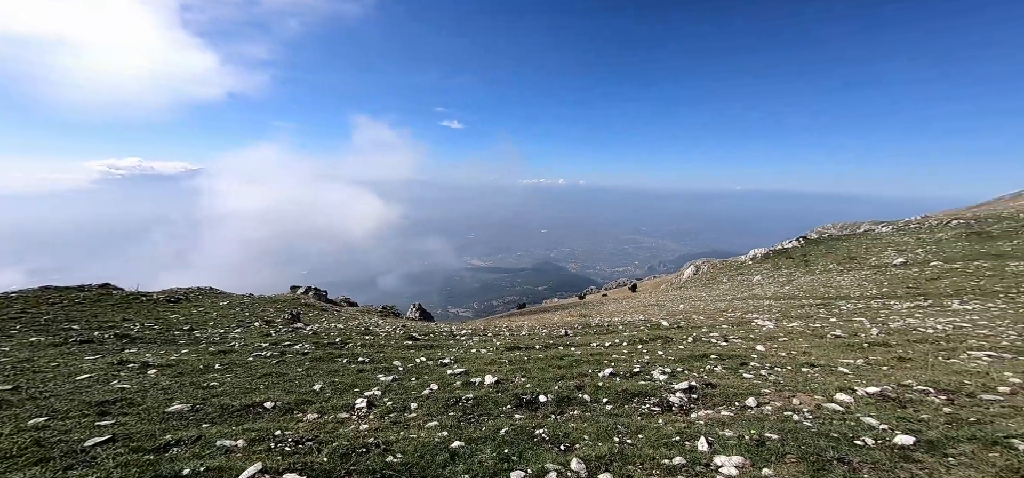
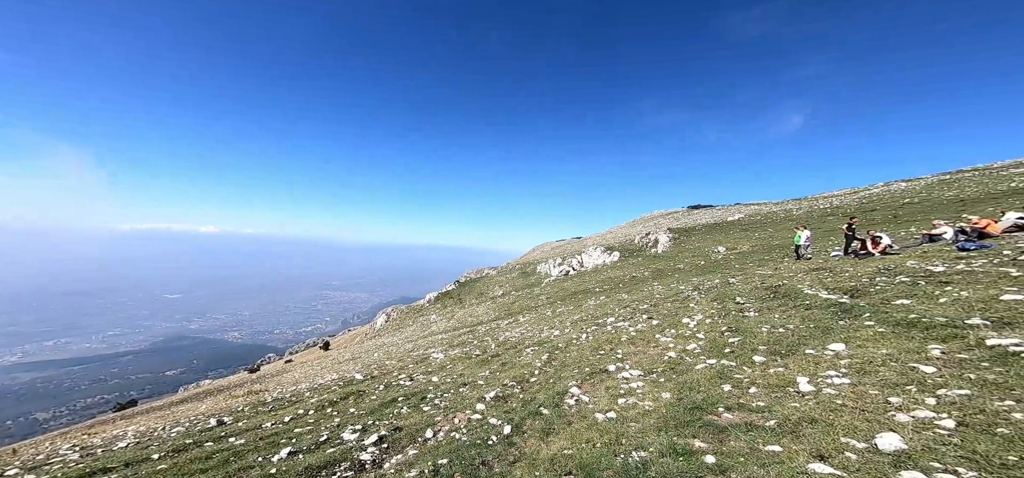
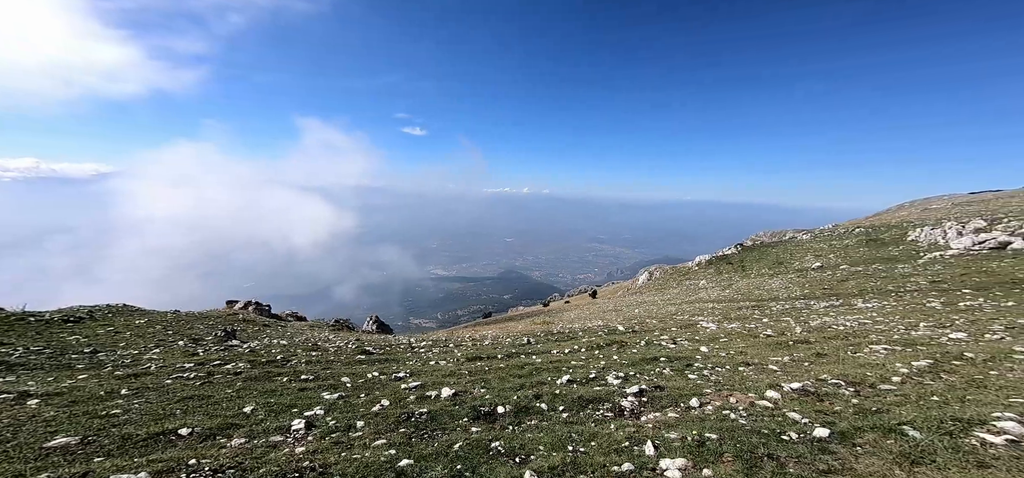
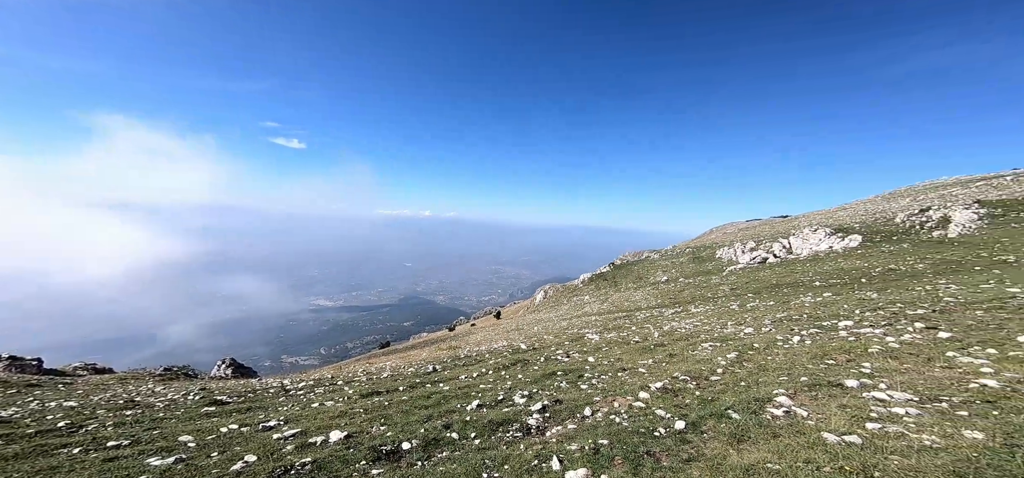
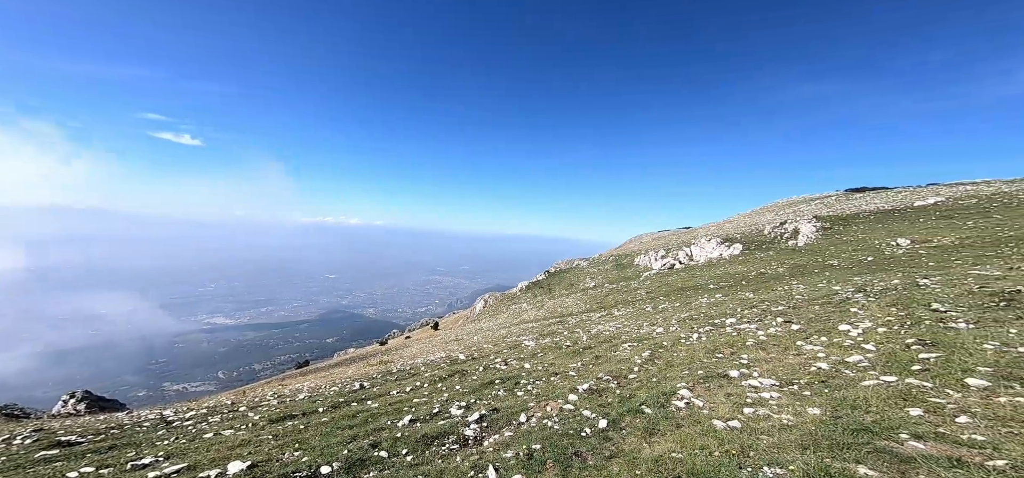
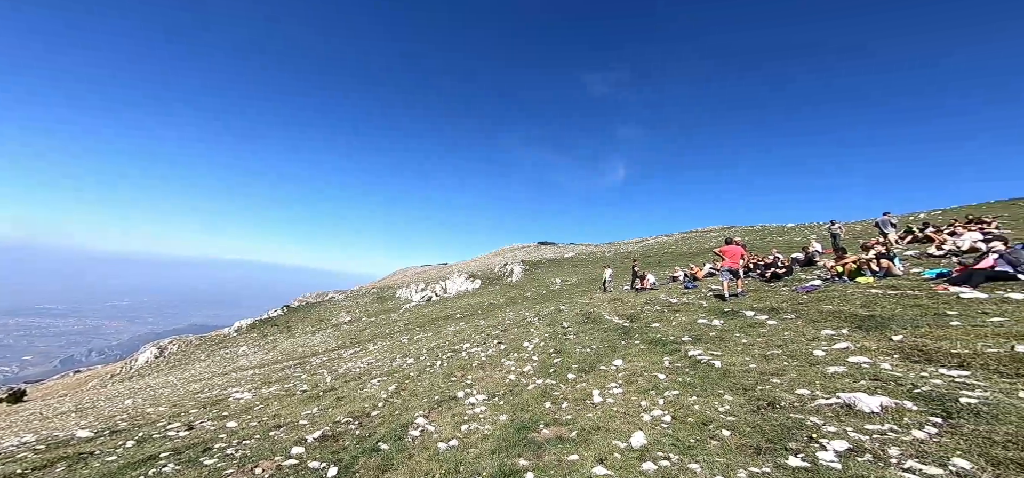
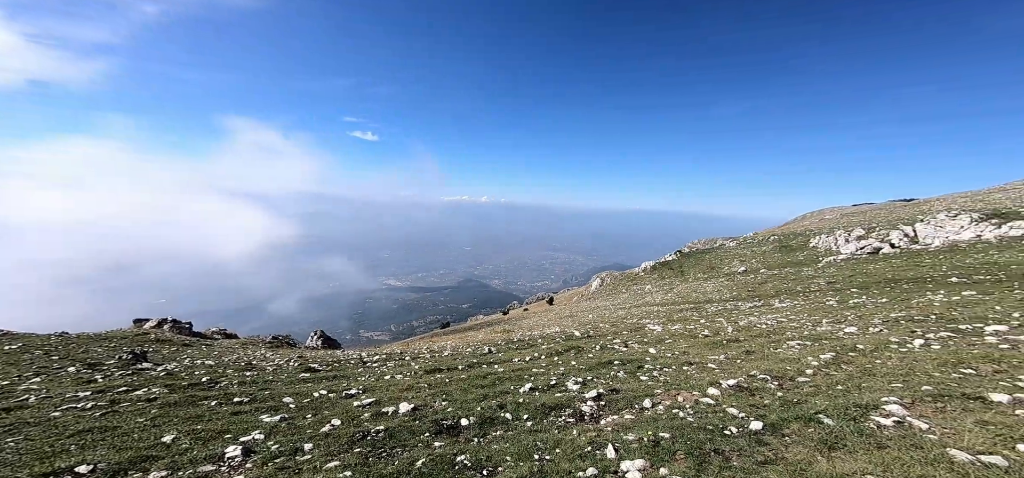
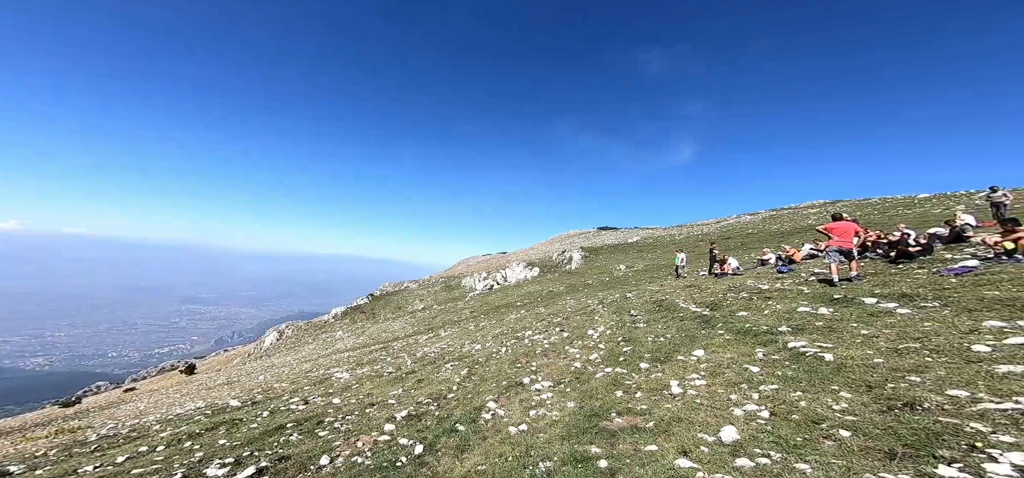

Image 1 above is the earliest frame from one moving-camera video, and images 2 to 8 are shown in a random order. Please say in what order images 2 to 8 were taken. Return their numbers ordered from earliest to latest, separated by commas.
3, 7, 4, 5, 2, 8, 6
